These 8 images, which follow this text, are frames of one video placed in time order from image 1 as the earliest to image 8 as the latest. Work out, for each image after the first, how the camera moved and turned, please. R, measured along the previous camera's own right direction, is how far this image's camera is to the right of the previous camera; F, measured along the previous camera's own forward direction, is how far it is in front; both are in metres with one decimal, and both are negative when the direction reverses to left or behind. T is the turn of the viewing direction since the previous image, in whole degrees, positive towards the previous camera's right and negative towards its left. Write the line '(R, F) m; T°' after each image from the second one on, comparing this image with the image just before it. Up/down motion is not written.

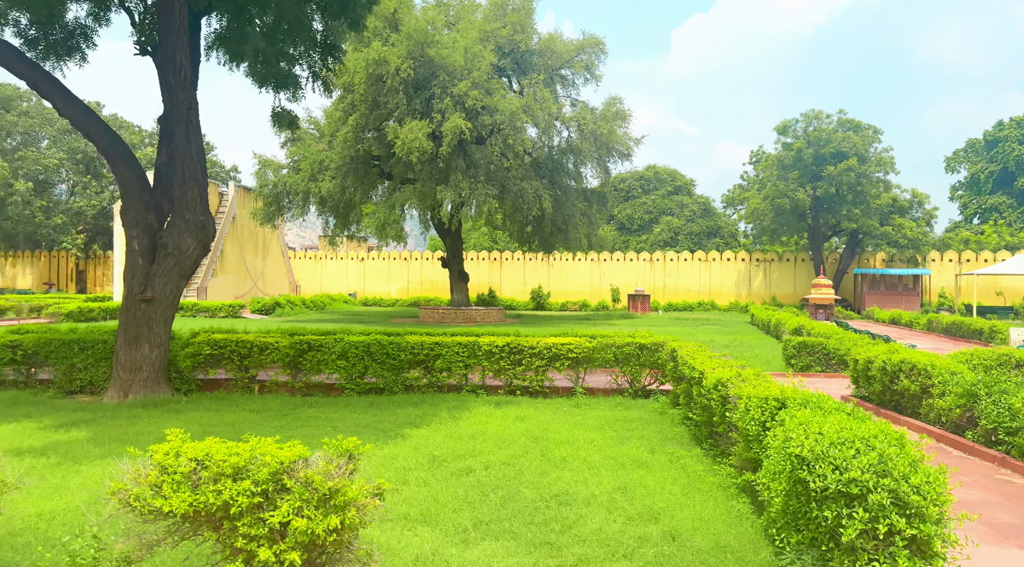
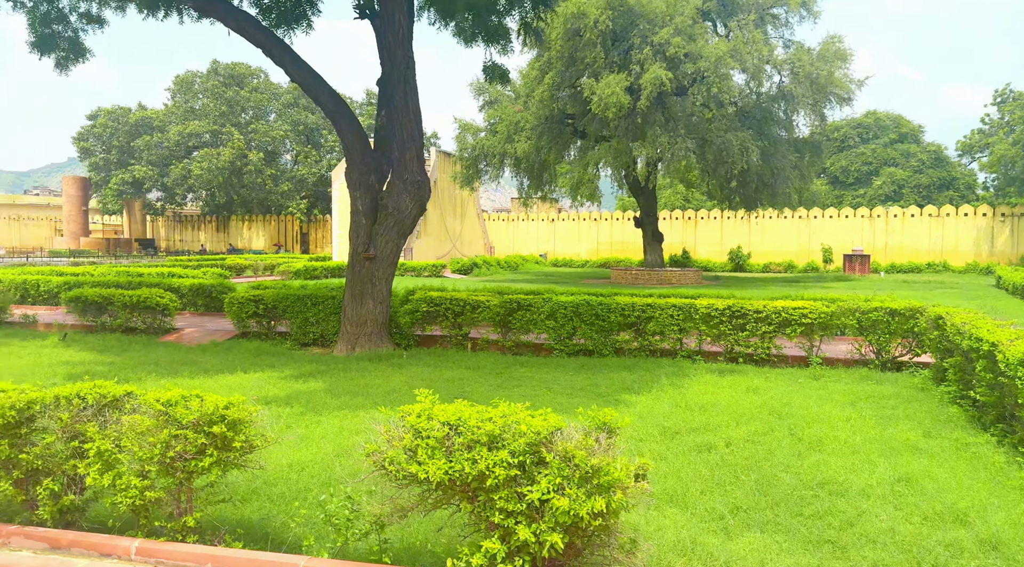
(-0.4, +0.4) m; -15°
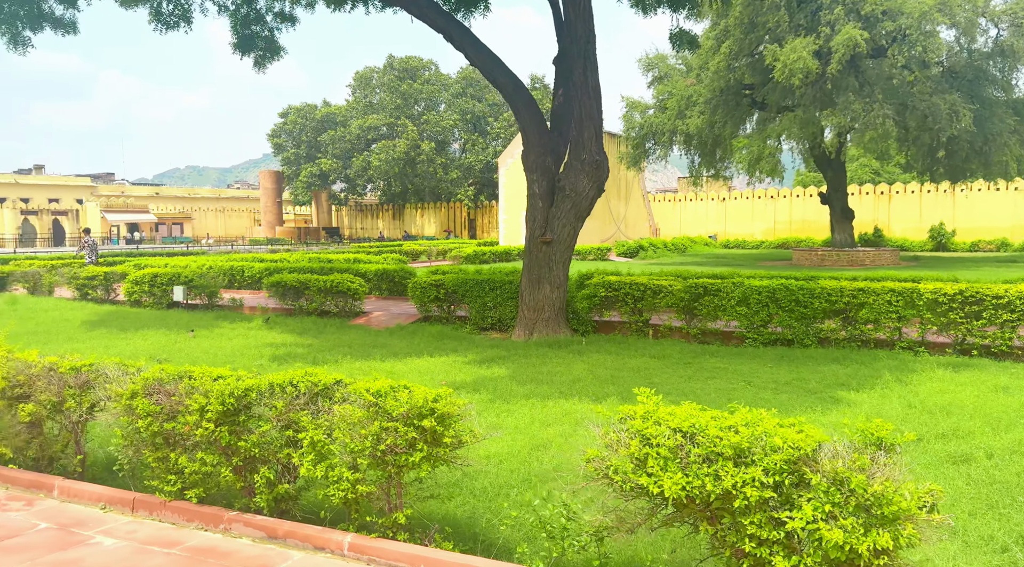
(-0.3, +0.4) m; -13°
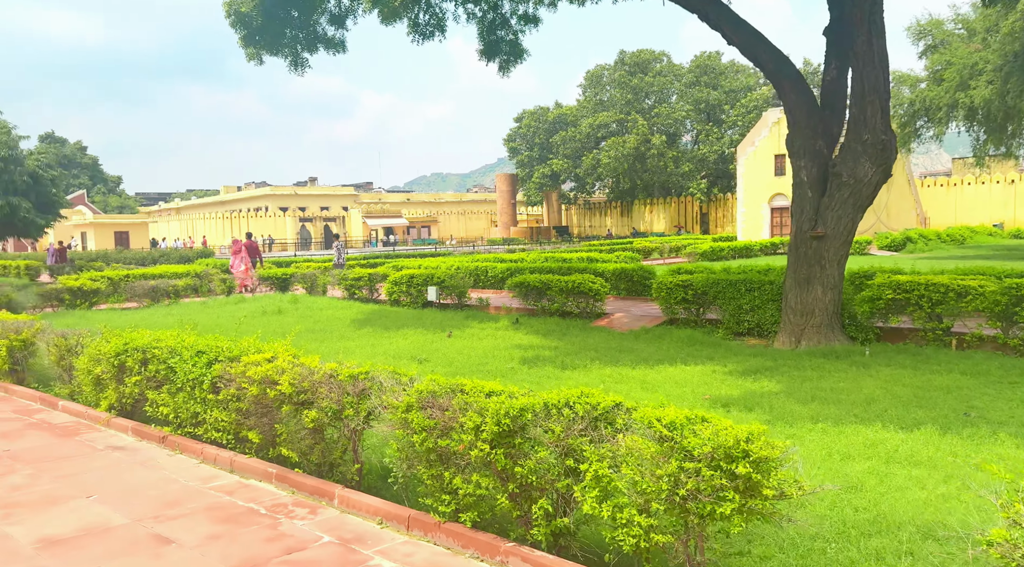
(-0.3, +0.5) m; -18°
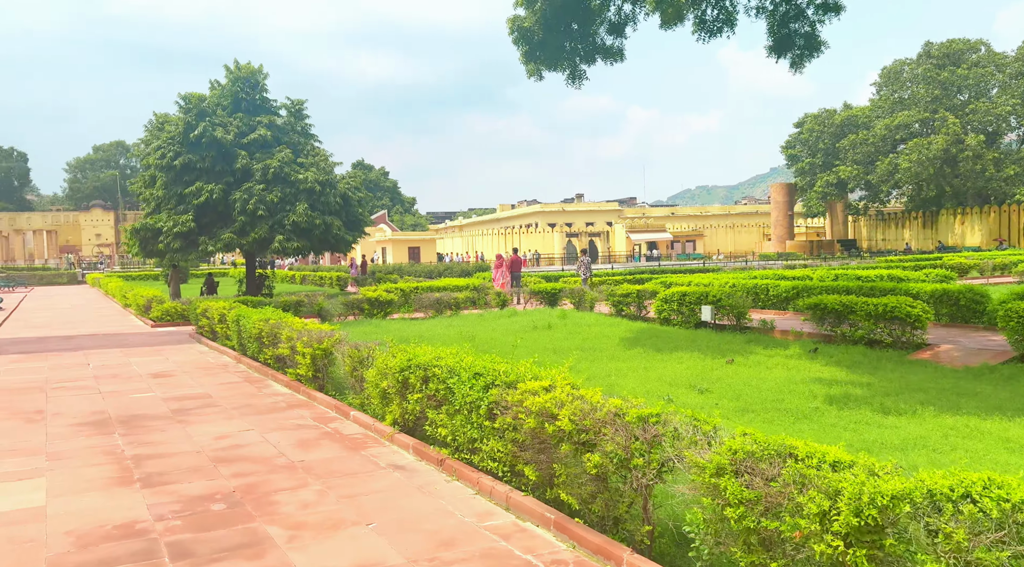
(-0.3, +0.5) m; -21°
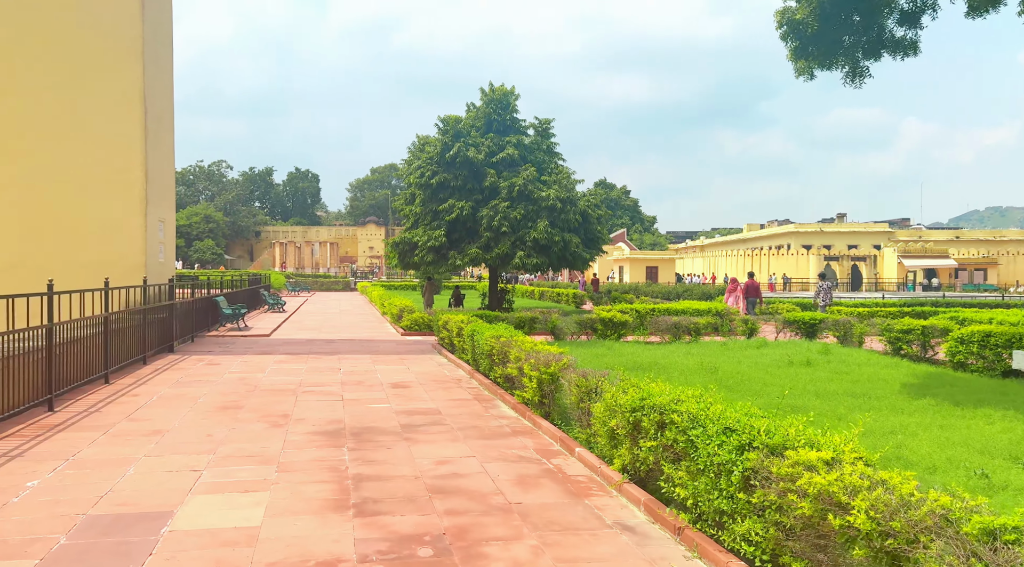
(-0.1, +0.6) m; -19°
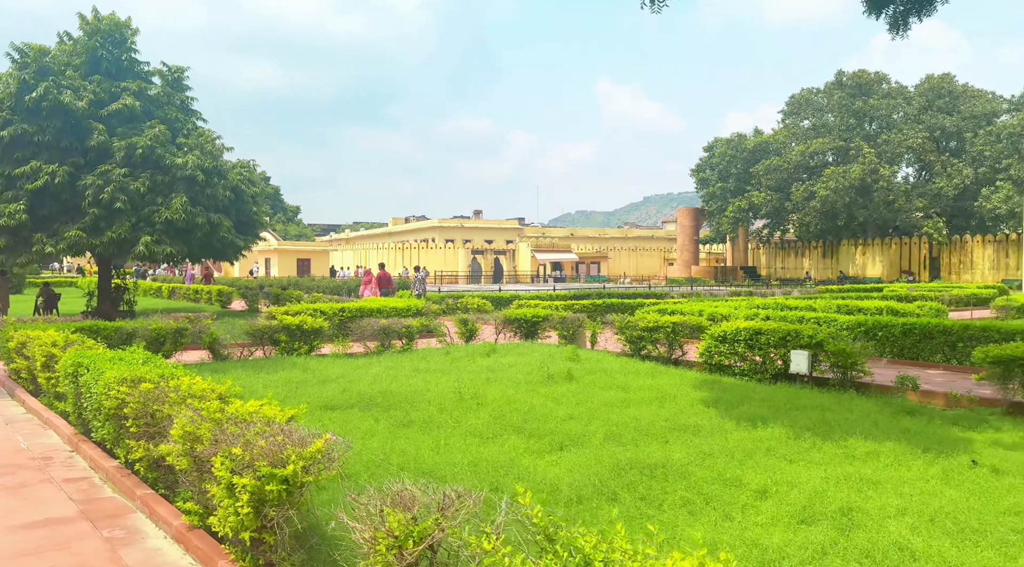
(-0.2, +3.0) m; +28°
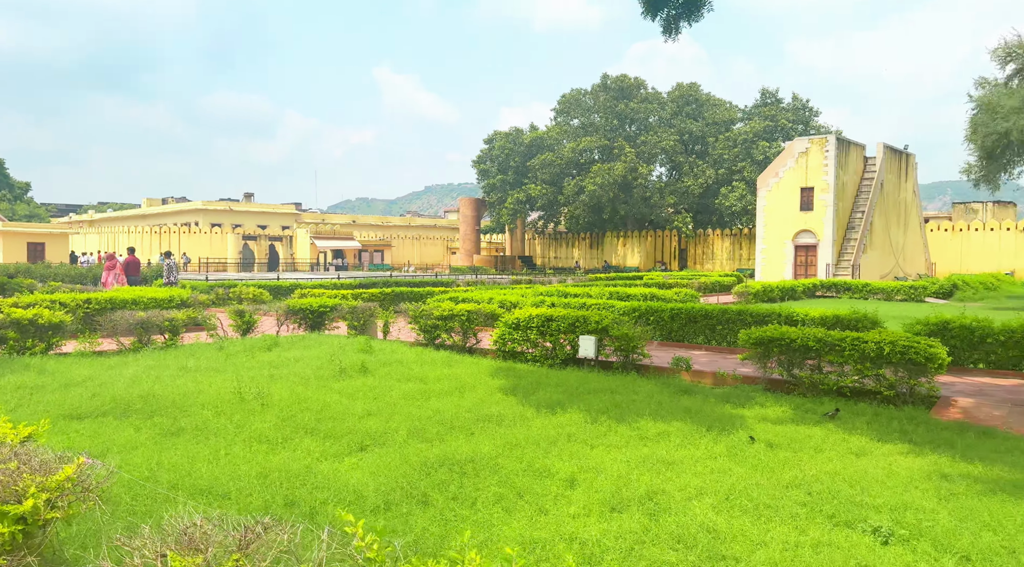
(-0.1, +0.3) m; +17°
